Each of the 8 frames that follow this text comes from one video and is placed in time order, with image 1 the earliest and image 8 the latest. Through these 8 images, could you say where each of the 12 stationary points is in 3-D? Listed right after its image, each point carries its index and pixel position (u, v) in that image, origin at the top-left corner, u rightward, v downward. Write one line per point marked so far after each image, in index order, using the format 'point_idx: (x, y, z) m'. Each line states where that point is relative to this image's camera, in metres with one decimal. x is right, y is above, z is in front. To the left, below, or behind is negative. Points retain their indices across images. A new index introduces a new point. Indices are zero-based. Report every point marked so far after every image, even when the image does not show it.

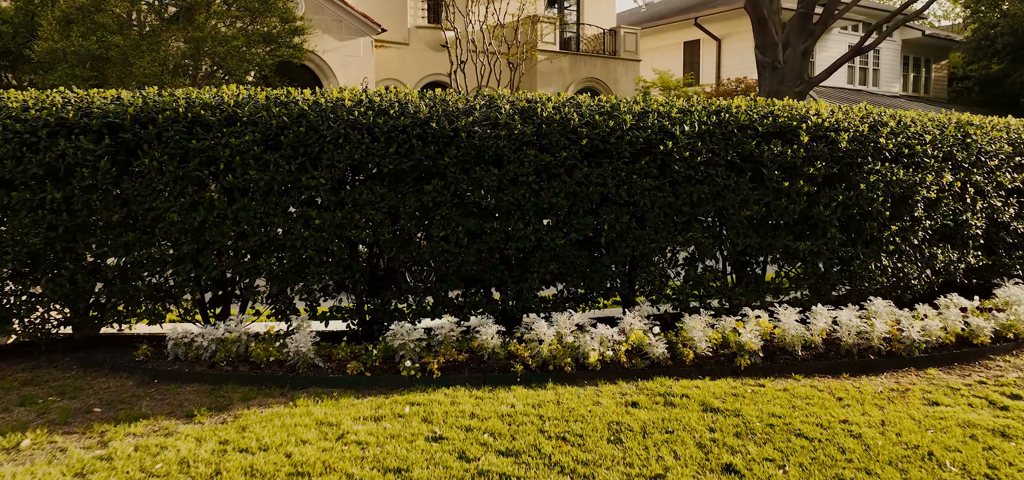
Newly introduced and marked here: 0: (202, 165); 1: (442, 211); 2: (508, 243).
0: (-1.9, +0.5, +5.3) m
1: (-0.4, +0.2, +5.4) m
2: (0.0, 0.0, +5.6) m
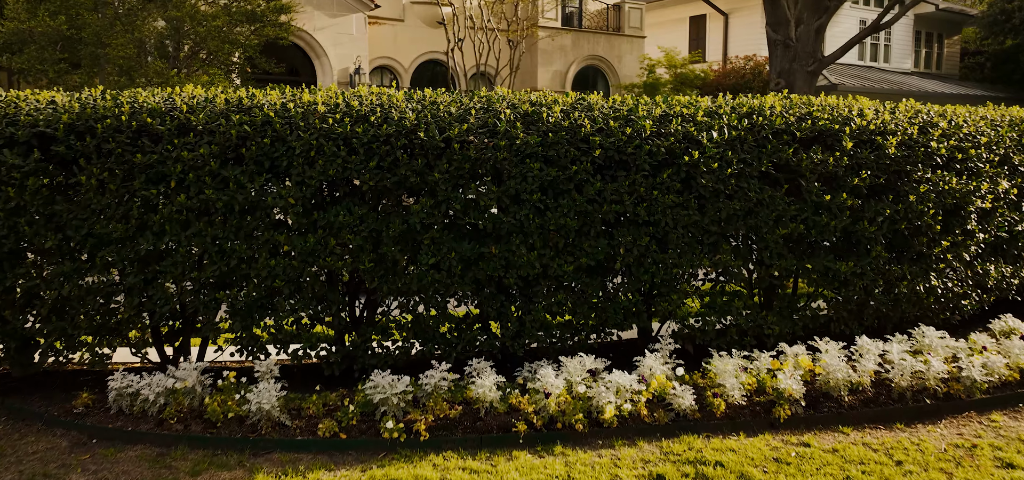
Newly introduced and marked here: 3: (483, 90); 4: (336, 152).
0: (-1.9, +0.3, +4.5) m
1: (-0.4, 0.0, +4.7) m
2: (0.0, -0.2, +4.8) m
3: (-0.2, +0.9, +5.2) m
4: (-0.9, +0.5, +4.6) m
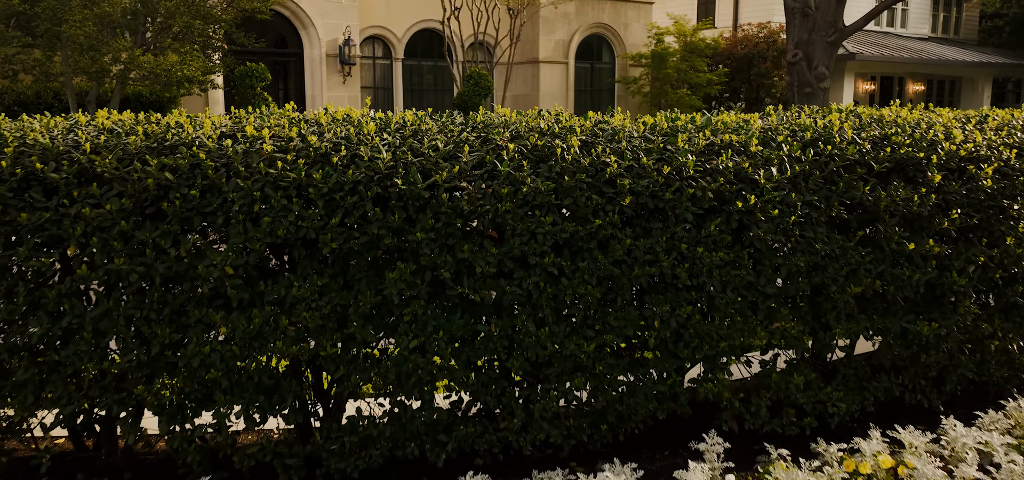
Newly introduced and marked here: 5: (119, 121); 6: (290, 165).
0: (-1.9, 0.0, +3.4) m
1: (-0.4, -0.3, +3.6) m
2: (0.0, -0.5, +3.8) m
3: (-0.2, +0.6, +4.1) m
4: (-0.9, +0.1, +3.5) m
5: (-1.7, +0.5, +3.8) m
6: (-0.9, +0.3, +3.6) m
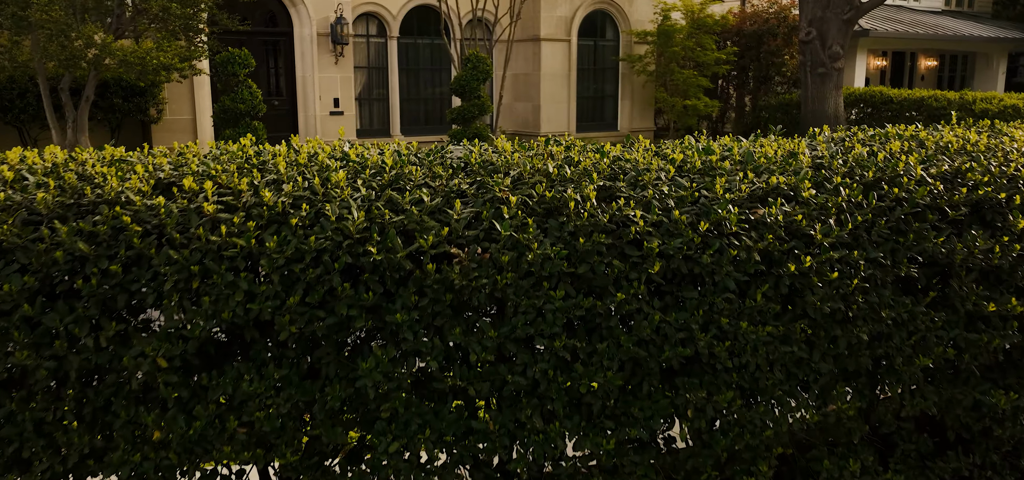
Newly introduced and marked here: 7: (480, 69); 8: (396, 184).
0: (-1.9, -0.3, +2.7) m
1: (-0.4, -0.6, +2.9) m
2: (0.0, -0.8, +3.1) m
3: (-0.1, +0.3, +3.4) m
4: (-0.9, -0.1, +2.8) m
5: (-1.7, +0.3, +3.1) m
6: (-0.9, 0.0, +2.9) m
7: (-0.5, +2.9, +14.3) m
8: (-0.4, +0.2, +3.2) m
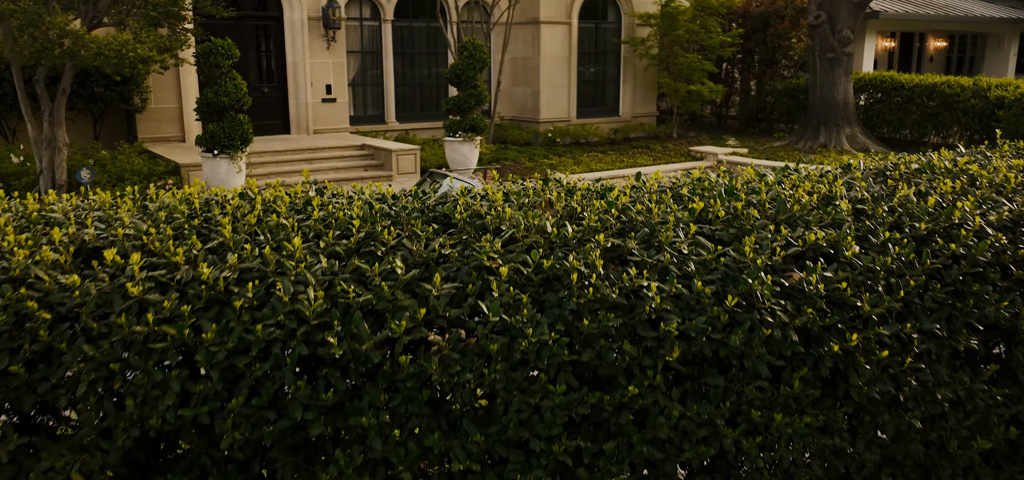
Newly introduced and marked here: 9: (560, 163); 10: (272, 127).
0: (-1.9, -0.6, +2.2) m
1: (-0.4, -0.8, +2.4) m
2: (0.0, -1.0, +2.6) m
3: (-0.2, +0.1, +2.9) m
4: (-0.9, -0.4, +2.3) m
5: (-1.8, 0.0, +2.6) m
6: (-0.9, -0.2, +2.4) m
7: (-0.6, +3.0, +13.7) m
8: (-0.5, 0.0, +2.7) m
9: (+1.0, +1.6, +17.4) m
10: (-4.8, +2.3, +17.2) m
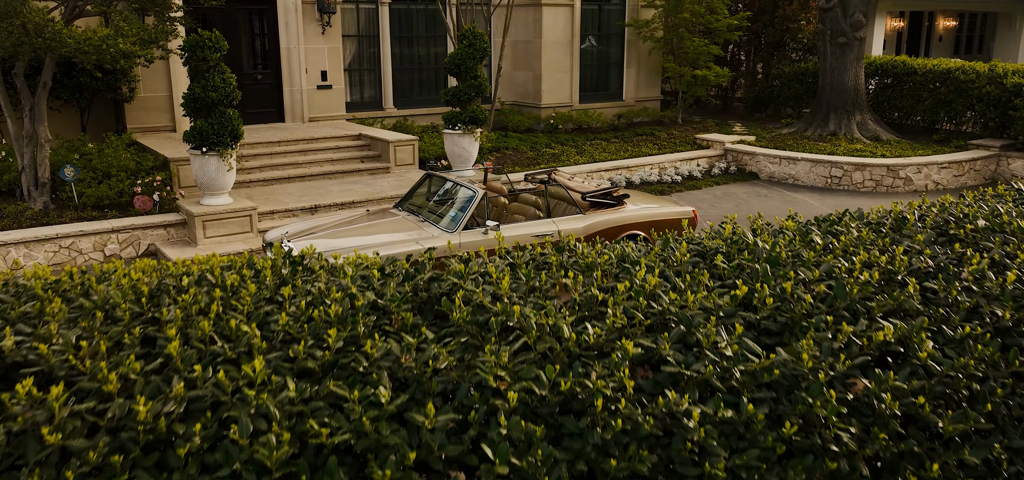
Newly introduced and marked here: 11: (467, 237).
0: (-1.9, -0.9, +1.8) m
1: (-0.4, -1.1, +2.0) m
2: (0.0, -1.3, +2.2) m
3: (-0.1, -0.2, +2.4) m
4: (-0.9, -0.7, +1.8) m
5: (-1.7, -0.3, +2.1) m
6: (-0.9, -0.5, +1.9) m
7: (-0.5, +3.0, +13.2) m
8: (-0.4, -0.3, +2.2) m
9: (+1.0, +1.7, +16.9) m
10: (-4.8, +2.4, +16.7) m
11: (-0.4, 0.0, +8.5) m
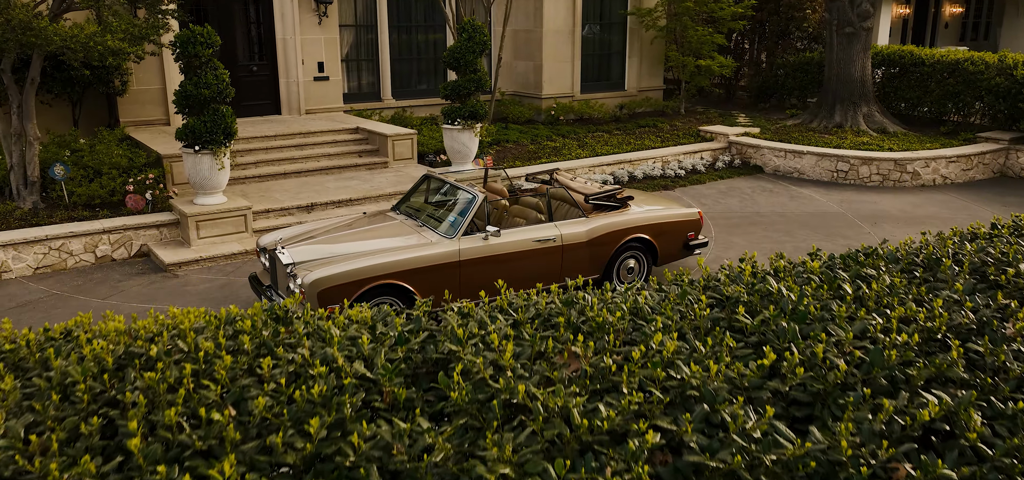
0: (-1.9, -1.0, +1.6) m
1: (-0.4, -1.3, +1.8) m
2: (0.0, -1.5, +2.0) m
3: (-0.1, -0.4, +2.2) m
4: (-0.9, -0.9, +1.6) m
5: (-1.7, -0.4, +1.9) m
6: (-0.9, -0.7, +1.7) m
7: (-0.5, +3.0, +12.9) m
8: (-0.4, -0.5, +2.0) m
9: (+1.0, +1.9, +16.6) m
10: (-4.8, +2.5, +16.4) m
11: (-0.4, 0.0, +8.3) m
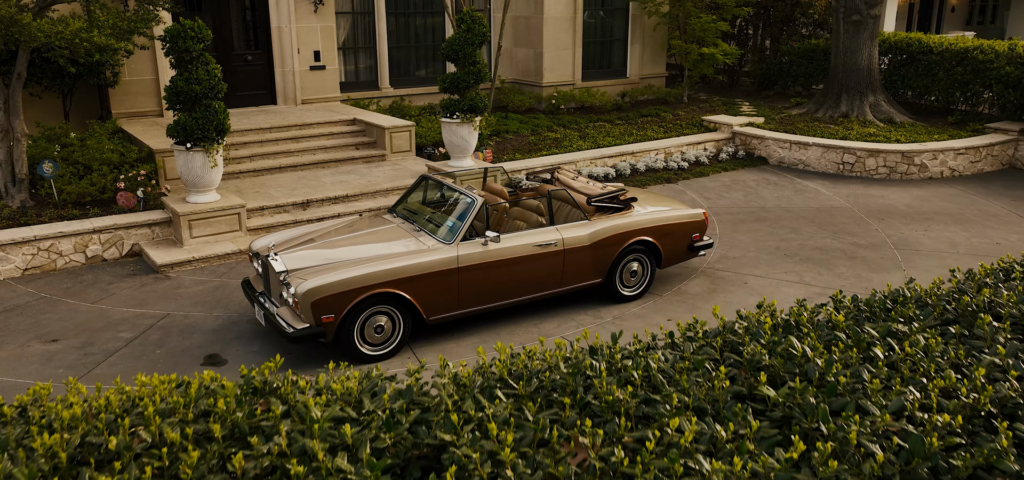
0: (-1.9, -1.3, +1.3) m
1: (-0.4, -1.5, +1.6) m
2: (0.0, -1.7, +1.7) m
3: (-0.1, -0.6, +2.0) m
4: (-0.9, -1.1, +1.4) m
5: (-1.7, -0.6, +1.6) m
6: (-0.9, -0.9, +1.4) m
7: (-0.5, +3.1, +12.6) m
8: (-0.4, -0.7, +1.7) m
9: (+1.0, +2.0, +16.3) m
10: (-4.8, +2.7, +16.1) m
11: (-0.4, -0.1, +8.0) m
